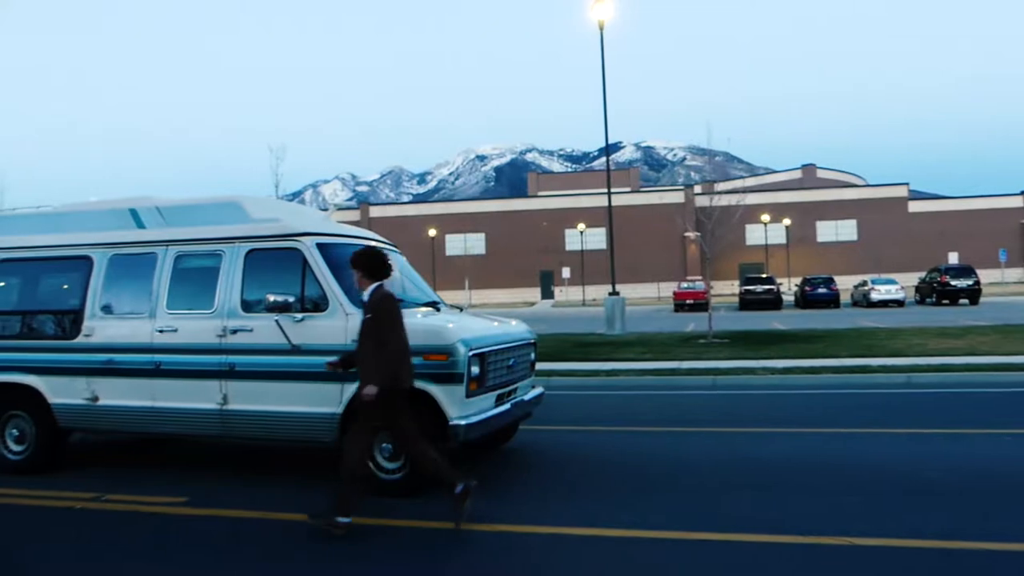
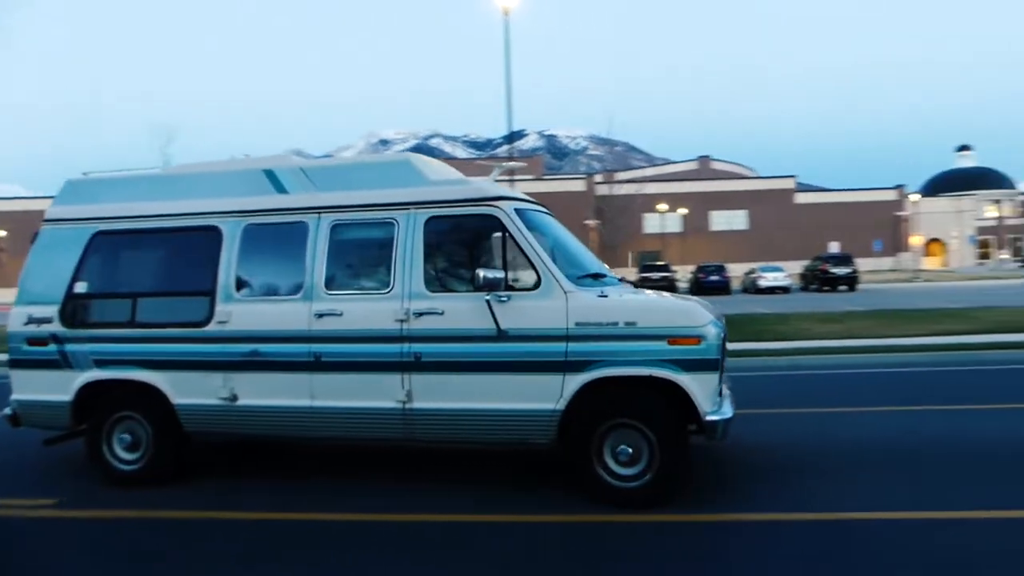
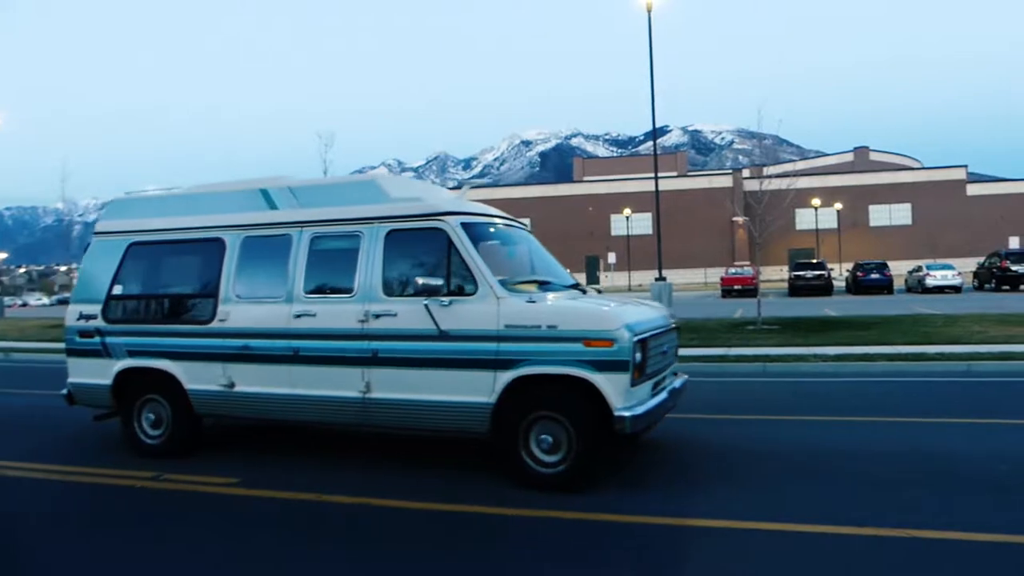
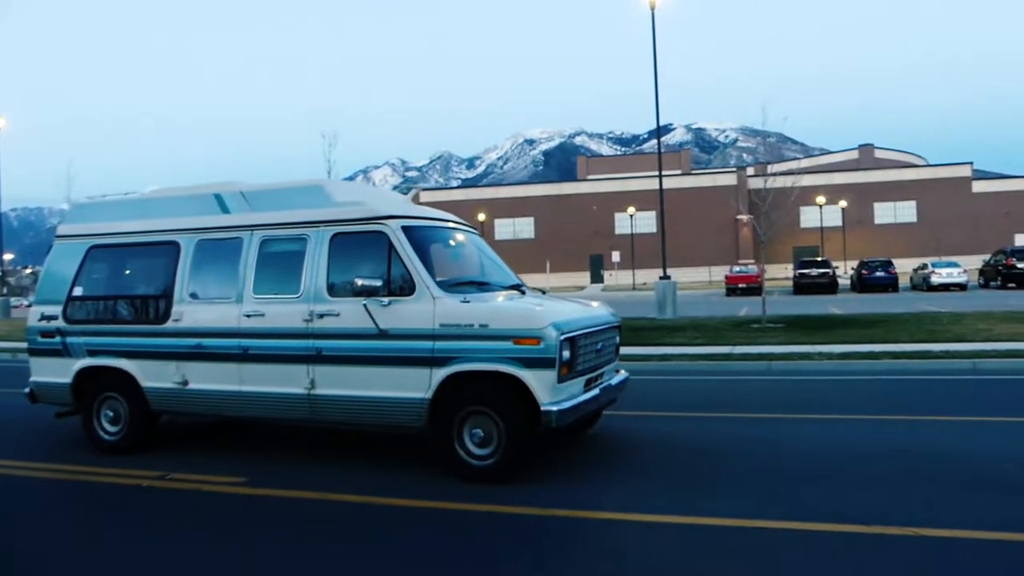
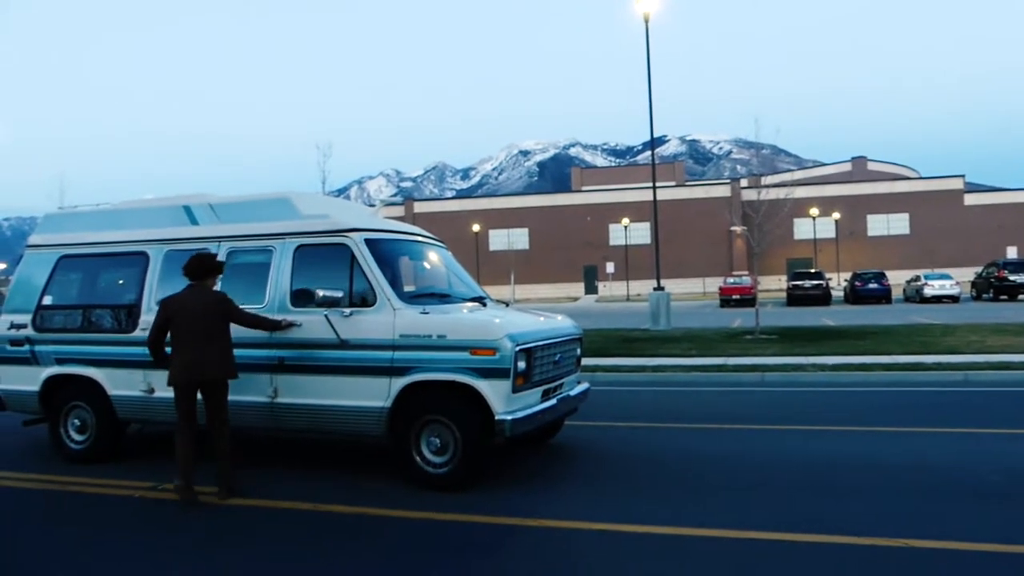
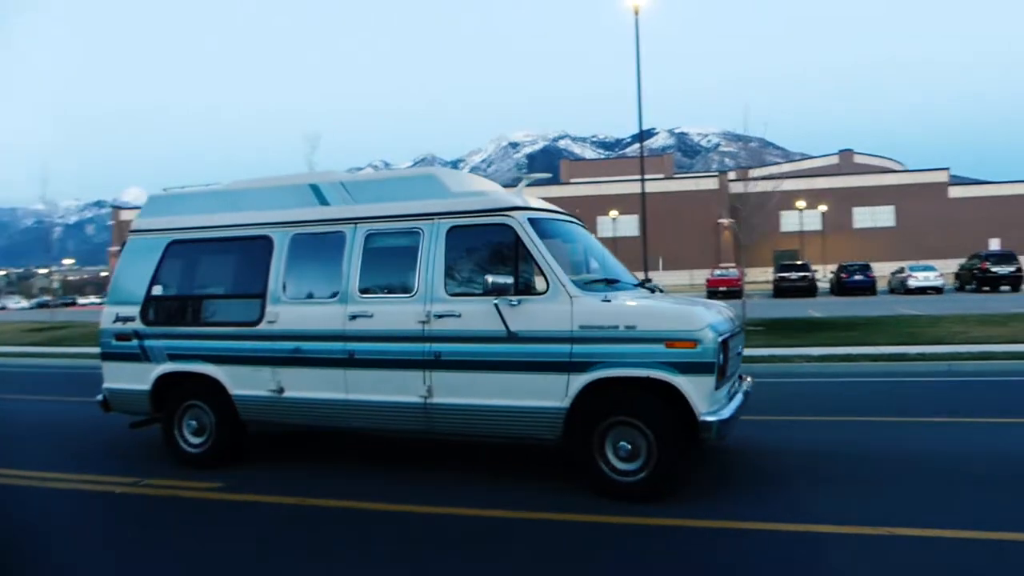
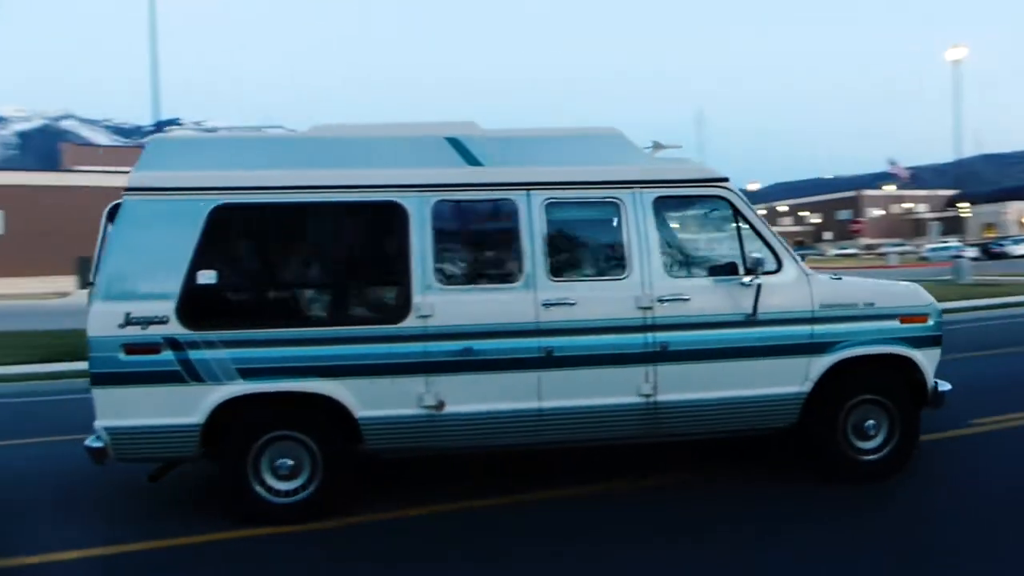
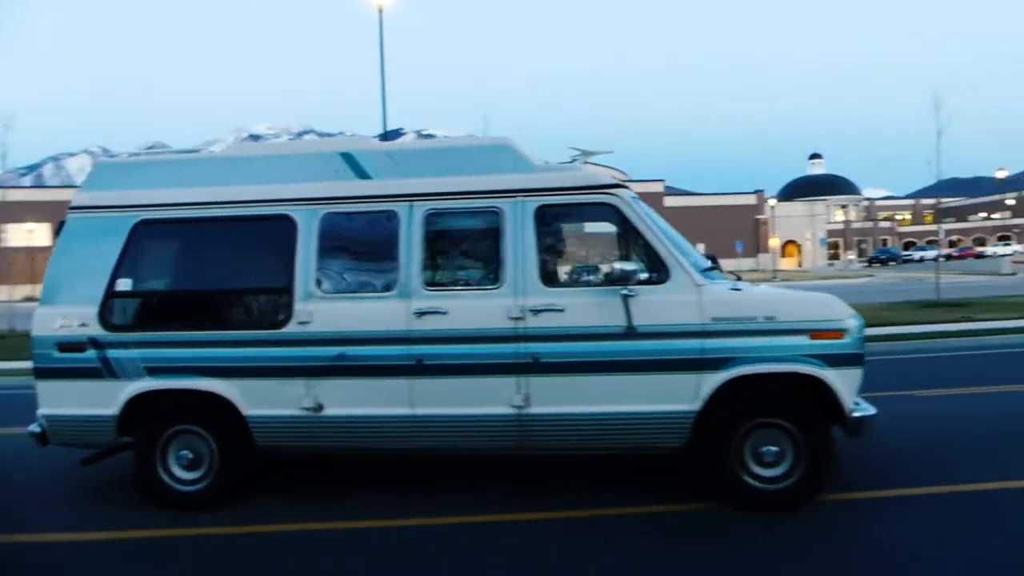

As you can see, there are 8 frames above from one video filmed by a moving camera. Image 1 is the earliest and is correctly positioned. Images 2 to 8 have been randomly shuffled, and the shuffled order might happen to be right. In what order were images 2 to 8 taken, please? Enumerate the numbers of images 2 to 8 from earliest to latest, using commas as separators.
5, 4, 3, 6, 2, 8, 7
